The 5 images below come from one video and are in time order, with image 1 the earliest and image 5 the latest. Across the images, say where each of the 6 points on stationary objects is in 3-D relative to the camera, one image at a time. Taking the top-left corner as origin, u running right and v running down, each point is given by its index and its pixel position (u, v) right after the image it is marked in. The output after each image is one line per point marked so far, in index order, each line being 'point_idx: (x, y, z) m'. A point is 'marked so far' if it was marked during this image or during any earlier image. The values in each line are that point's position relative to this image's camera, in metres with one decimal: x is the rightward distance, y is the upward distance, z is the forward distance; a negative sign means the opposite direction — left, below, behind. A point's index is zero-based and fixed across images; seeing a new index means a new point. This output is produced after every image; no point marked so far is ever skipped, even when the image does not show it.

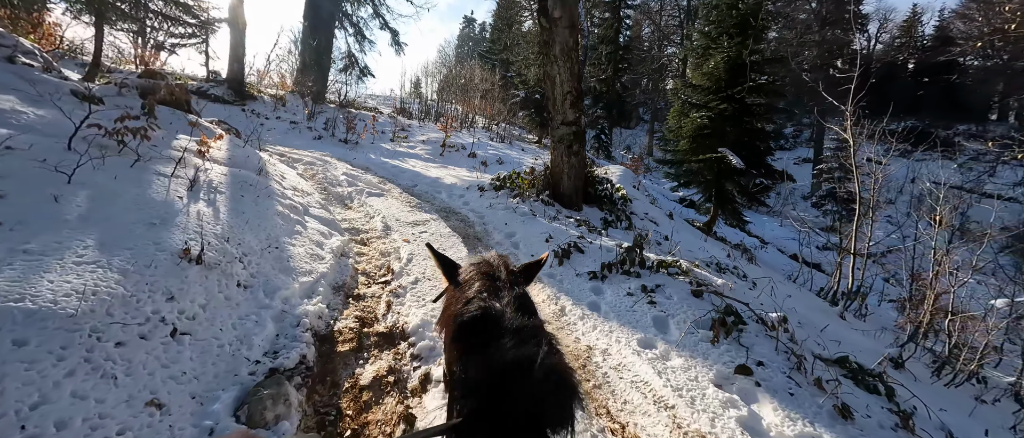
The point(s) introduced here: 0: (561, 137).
0: (+0.9, +1.4, +6.8) m
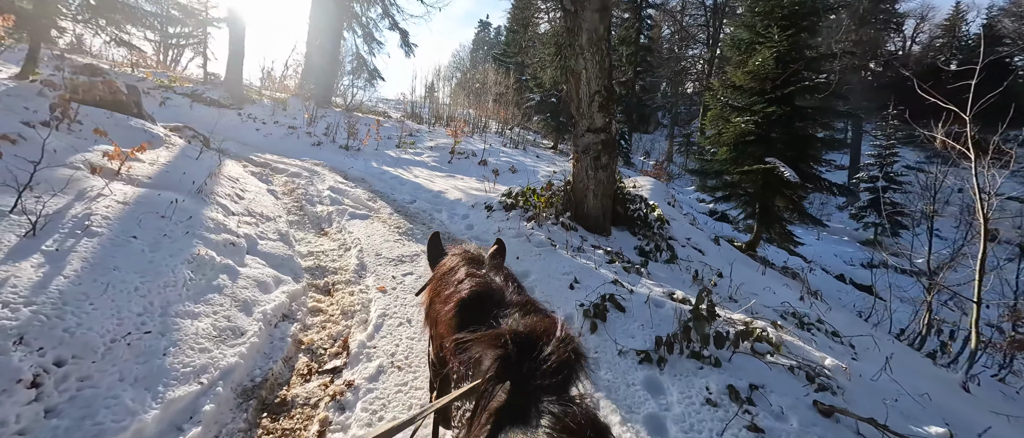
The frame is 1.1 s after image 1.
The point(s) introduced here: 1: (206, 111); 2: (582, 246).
0: (+1.1, +1.0, +5.6) m
1: (-10.9, +3.9, +13.9) m
2: (+0.9, -0.3, +4.9) m
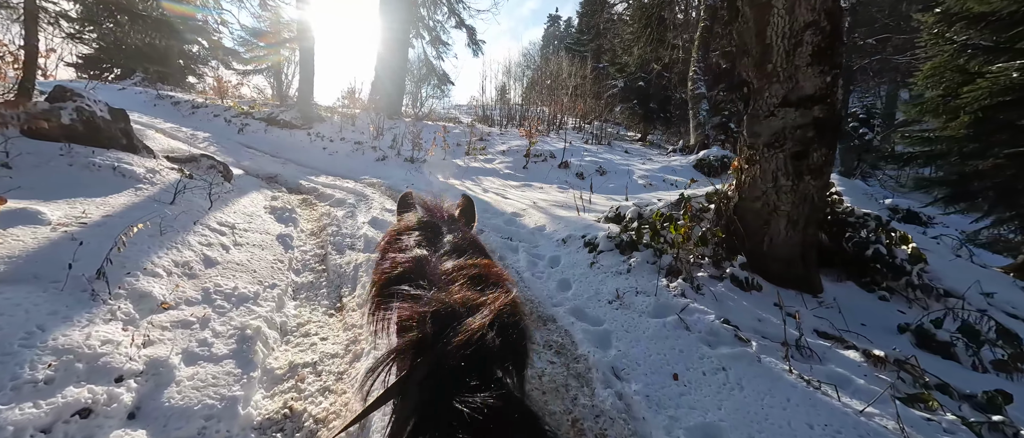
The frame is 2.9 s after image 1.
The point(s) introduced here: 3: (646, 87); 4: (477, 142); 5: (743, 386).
0: (+2.1, +0.6, +3.0) m
1: (-8.1, +3.0, +13.5) m
2: (+1.8, -0.7, +2.4) m
3: (+5.9, +5.8, +17.2) m
4: (-1.3, +2.9, +14.3) m
5: (+1.2, -0.9, +2.0) m
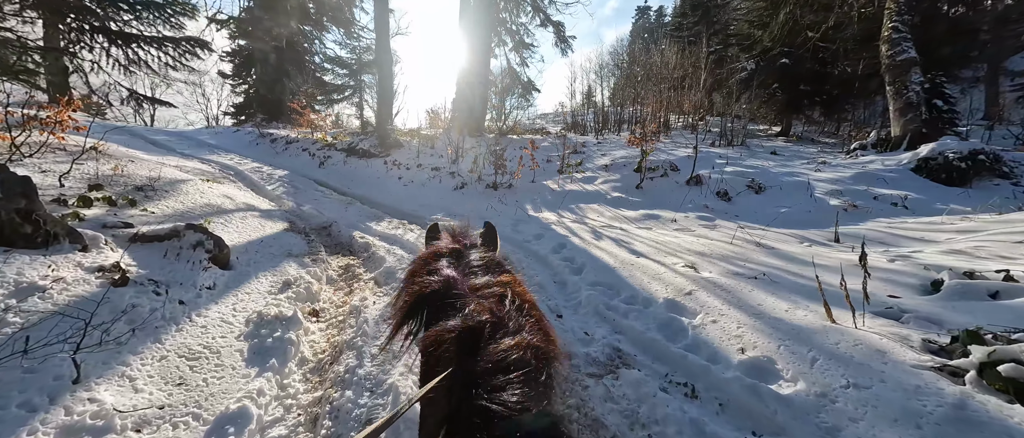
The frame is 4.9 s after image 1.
0: (+2.6, 0.0, -0.1) m
1: (-5.1, +1.7, +12.5) m
2: (+2.3, -1.4, -0.6) m
3: (+9.3, +5.1, +13.0) m
4: (+1.8, +1.9, +11.7) m
5: (+1.7, -1.6, -0.9) m
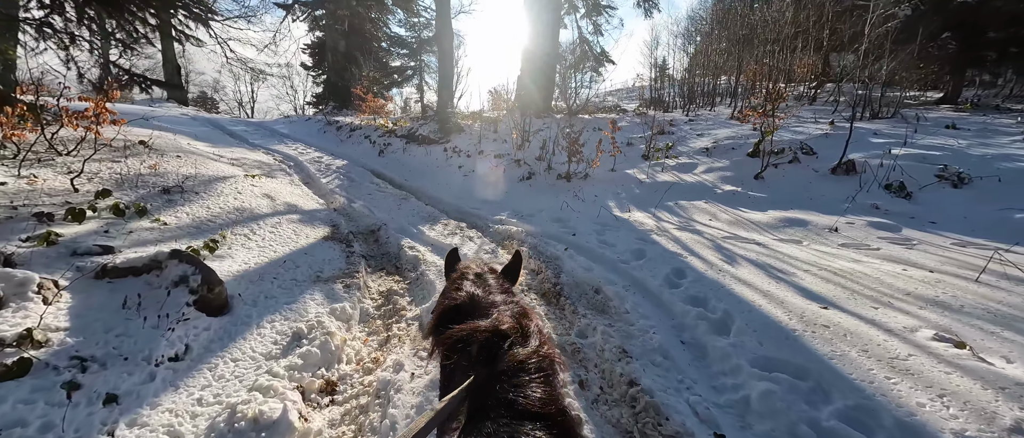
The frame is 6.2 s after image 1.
0: (+2.6, -0.4, -1.9) m
1: (-2.9, +2.0, +11.6) m
2: (+2.3, -1.8, -2.3) m
3: (+11.3, +5.3, +9.7) m
4: (+3.7, +2.1, +9.8) m
5: (+1.6, -2.0, -2.5) m
